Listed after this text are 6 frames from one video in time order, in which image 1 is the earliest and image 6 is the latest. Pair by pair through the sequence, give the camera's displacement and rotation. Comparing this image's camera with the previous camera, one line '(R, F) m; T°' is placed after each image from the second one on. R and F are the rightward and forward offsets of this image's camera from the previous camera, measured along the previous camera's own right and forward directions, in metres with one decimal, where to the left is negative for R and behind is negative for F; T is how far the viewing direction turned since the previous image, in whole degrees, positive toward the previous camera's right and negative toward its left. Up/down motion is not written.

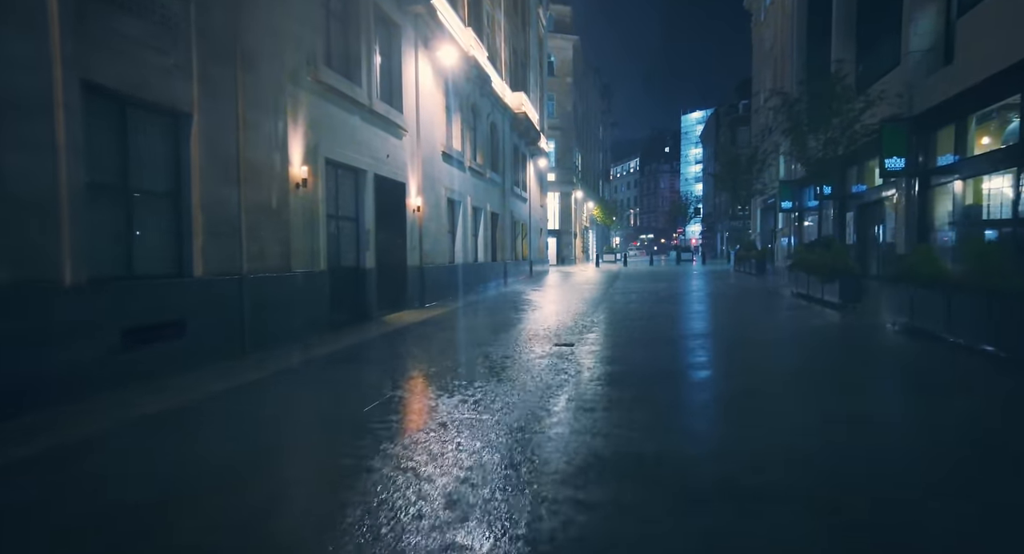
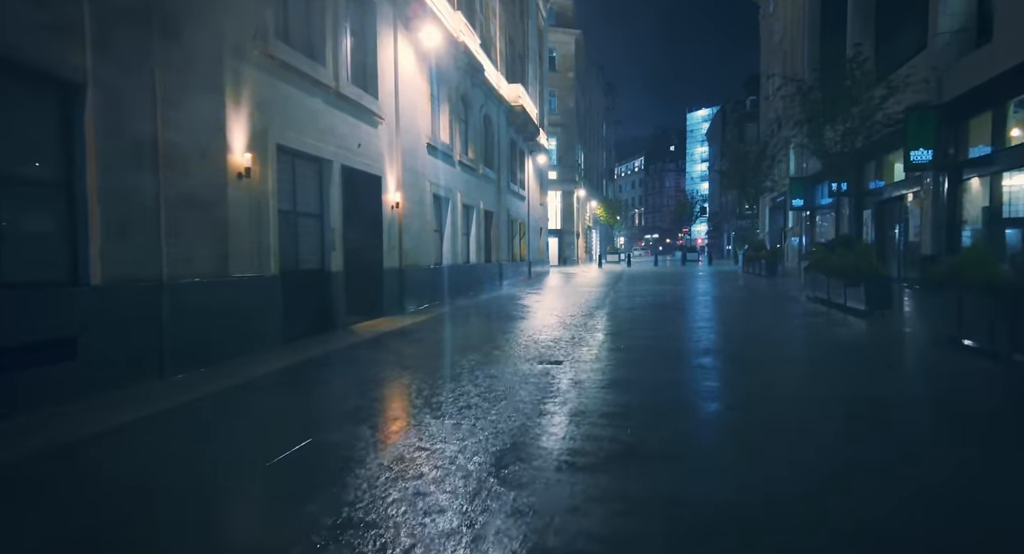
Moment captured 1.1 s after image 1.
(+0.4, +1.6) m; 0°
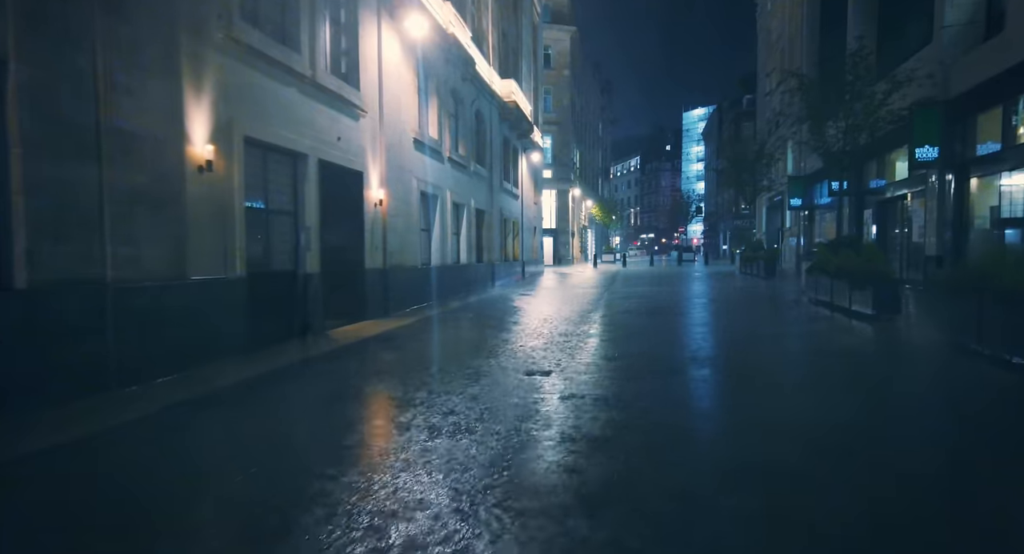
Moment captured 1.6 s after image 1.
(+0.1, +0.7) m; 0°
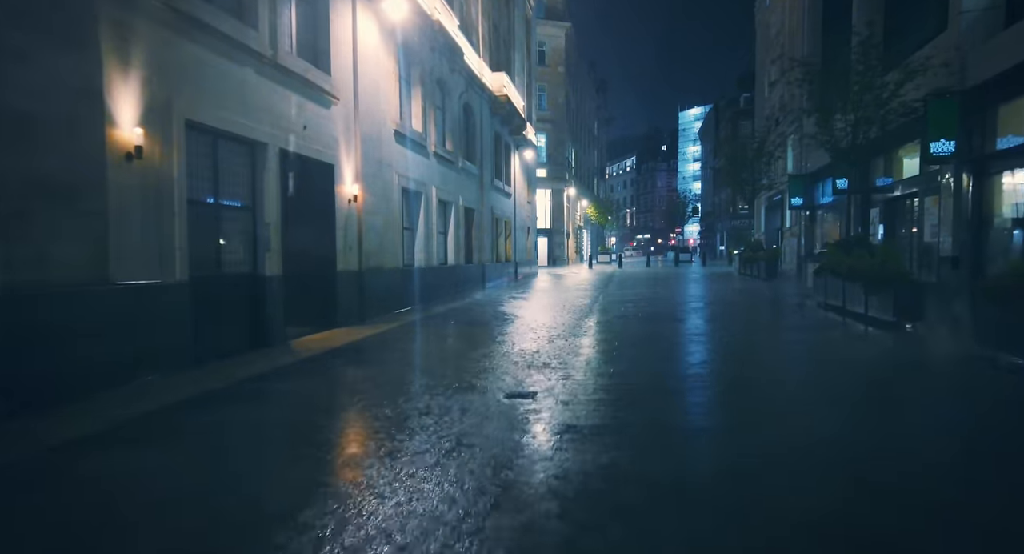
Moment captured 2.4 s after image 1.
(+0.2, +1.2) m; 0°
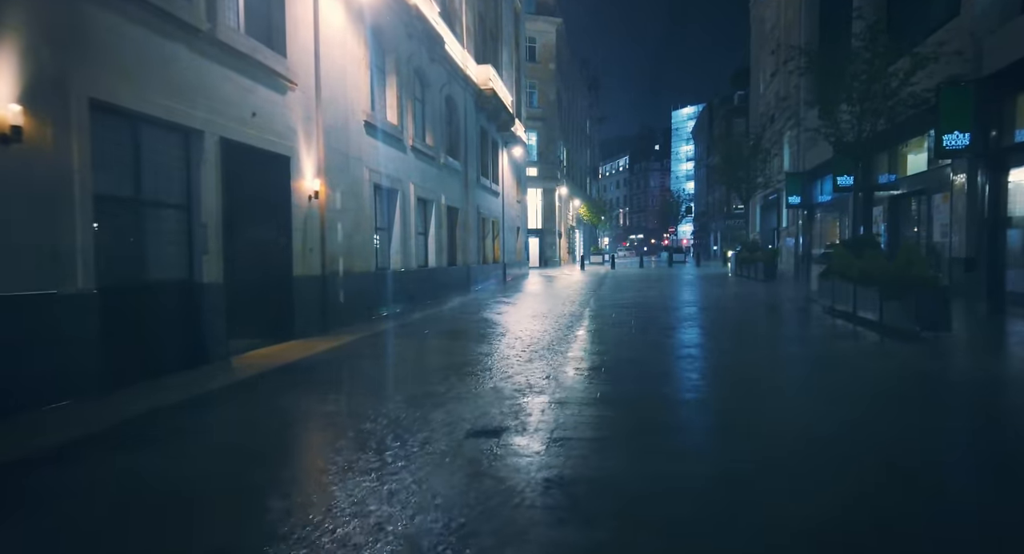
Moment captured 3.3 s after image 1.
(+0.3, +1.2) m; +1°
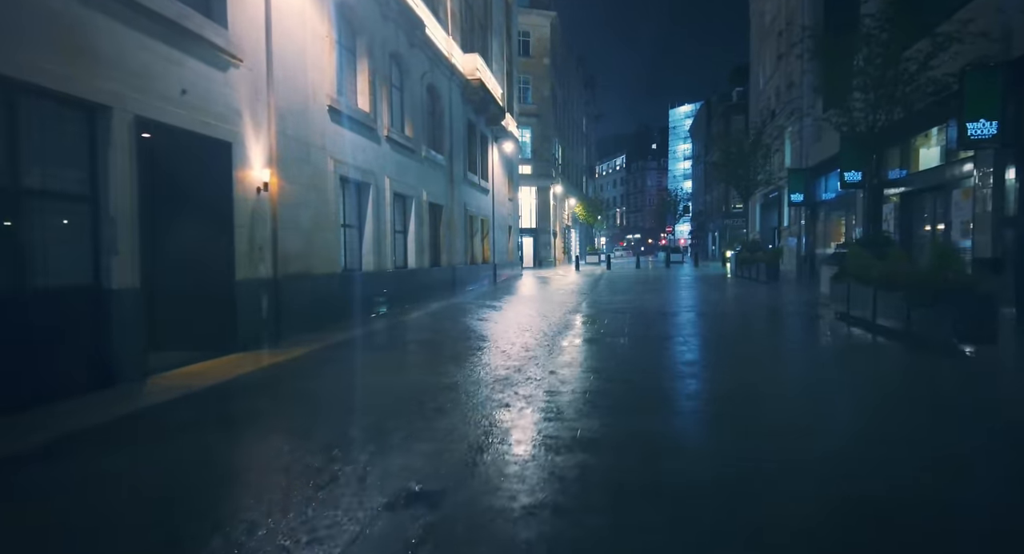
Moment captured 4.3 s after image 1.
(+0.3, +1.4) m; 0°
